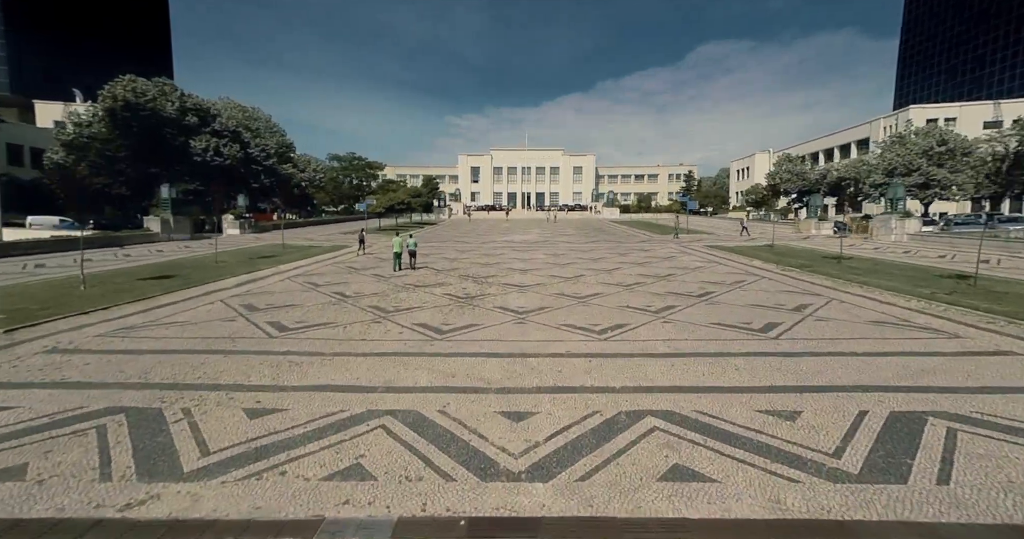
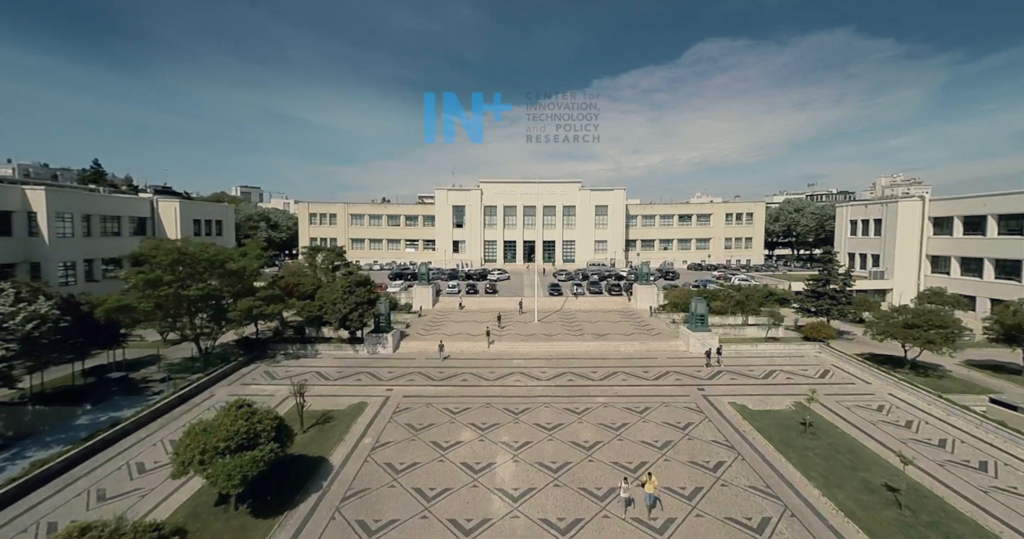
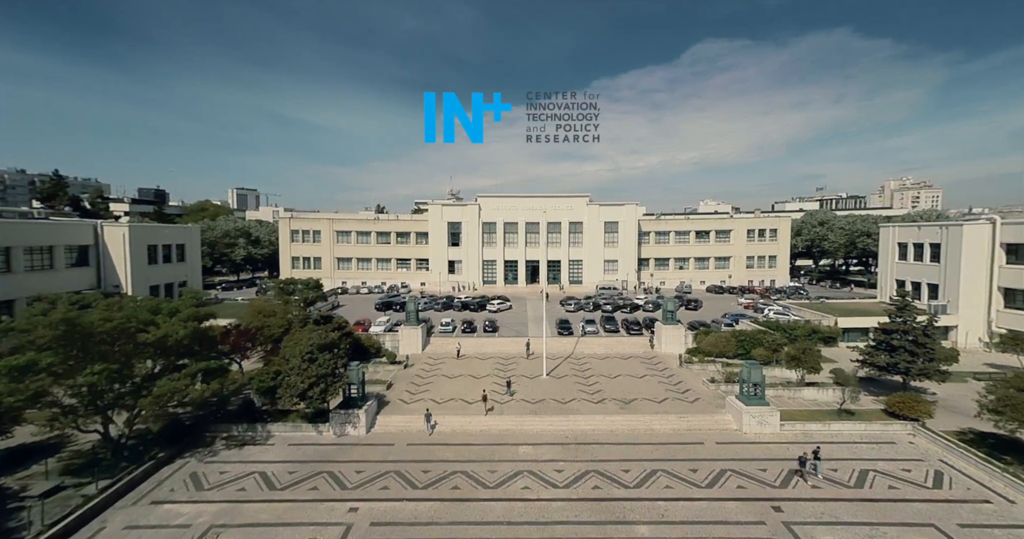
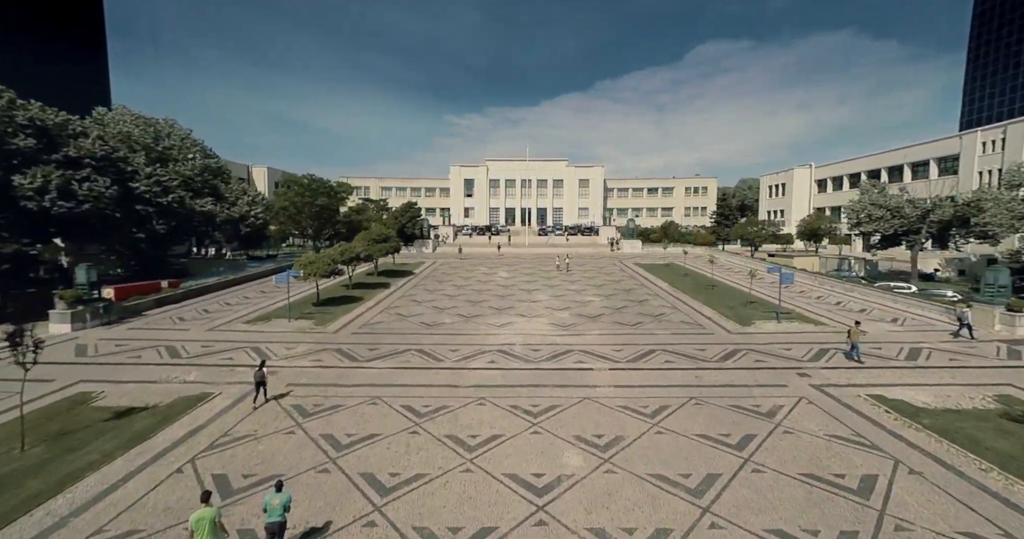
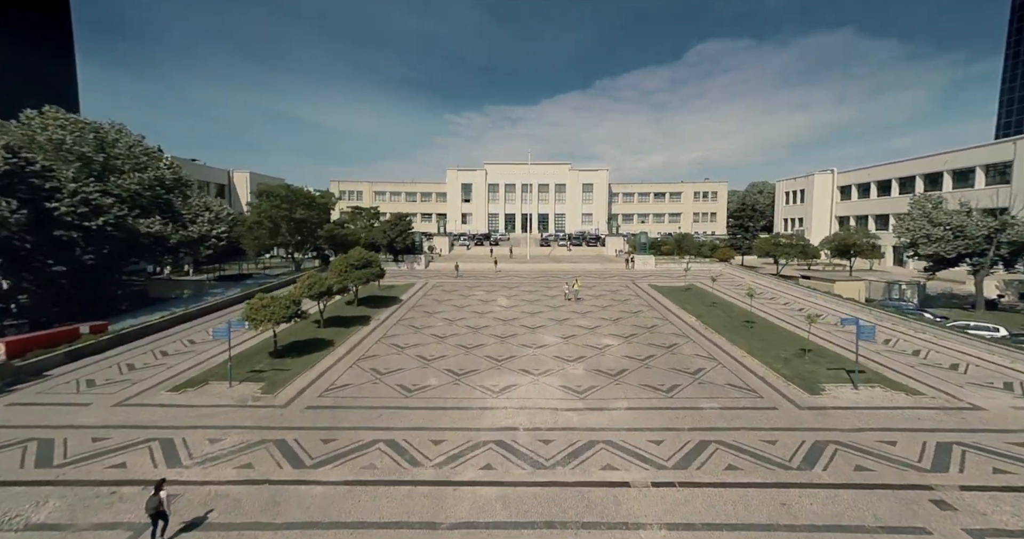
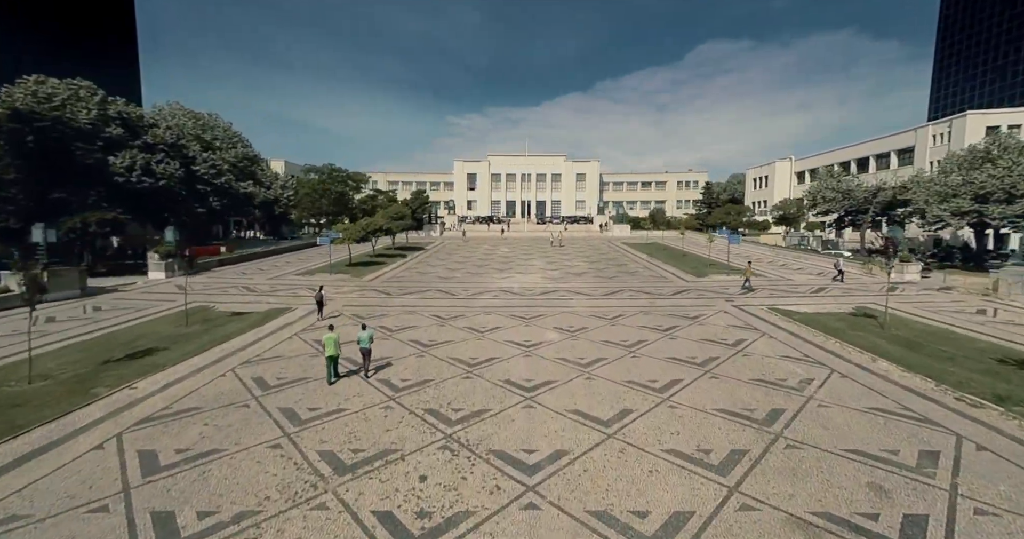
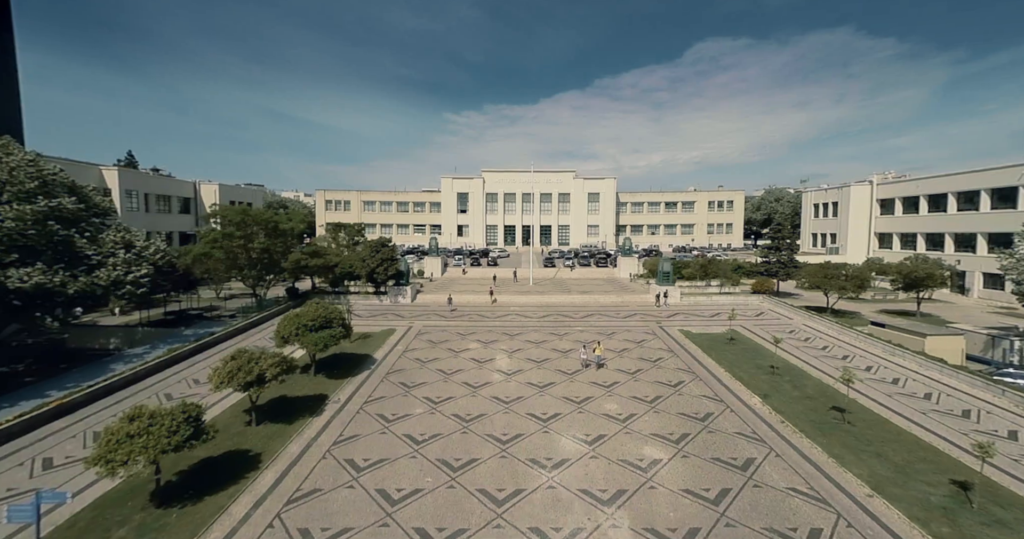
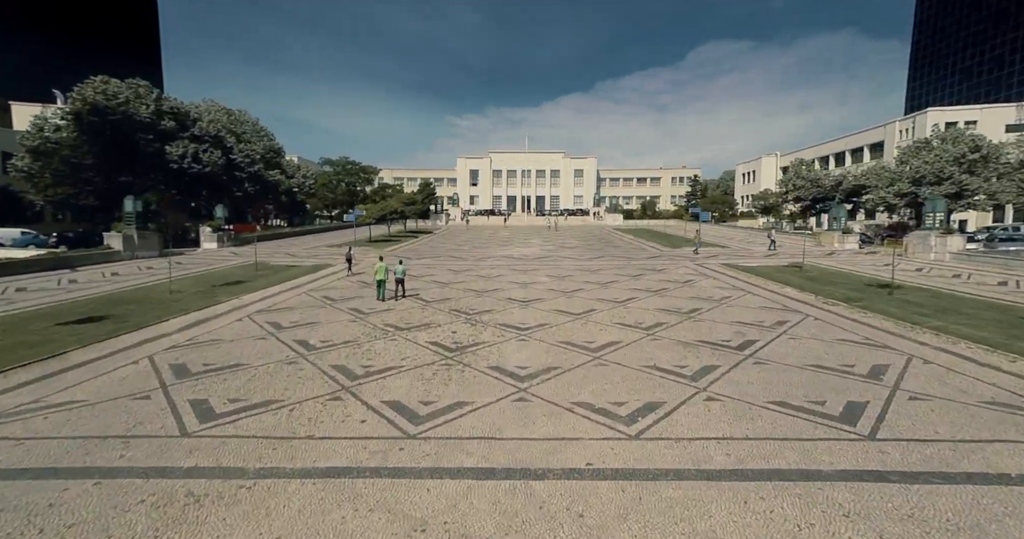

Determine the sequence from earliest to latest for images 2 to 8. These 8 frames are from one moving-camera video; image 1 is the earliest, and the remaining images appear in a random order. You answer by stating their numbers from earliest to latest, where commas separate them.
8, 6, 4, 5, 7, 2, 3
